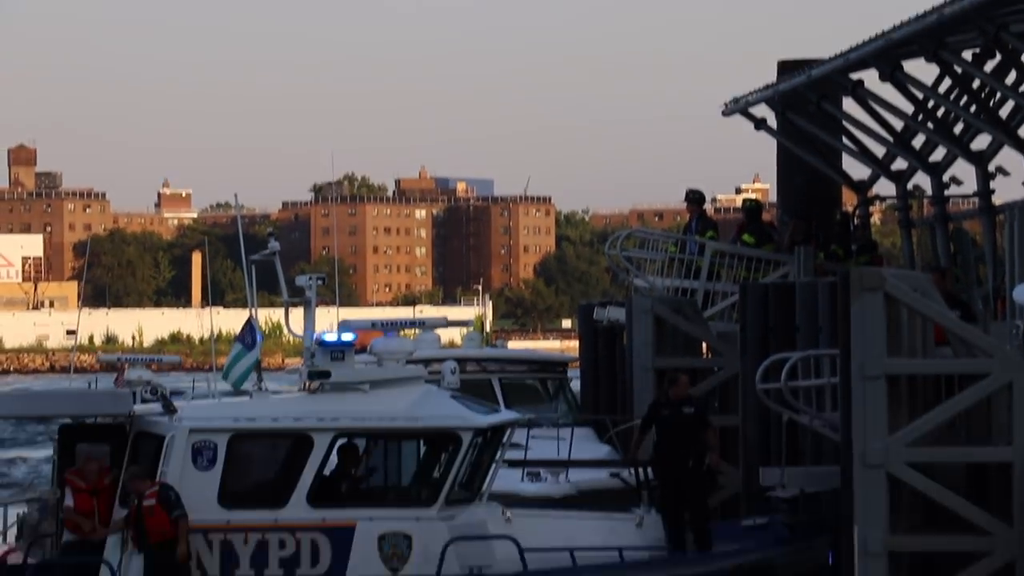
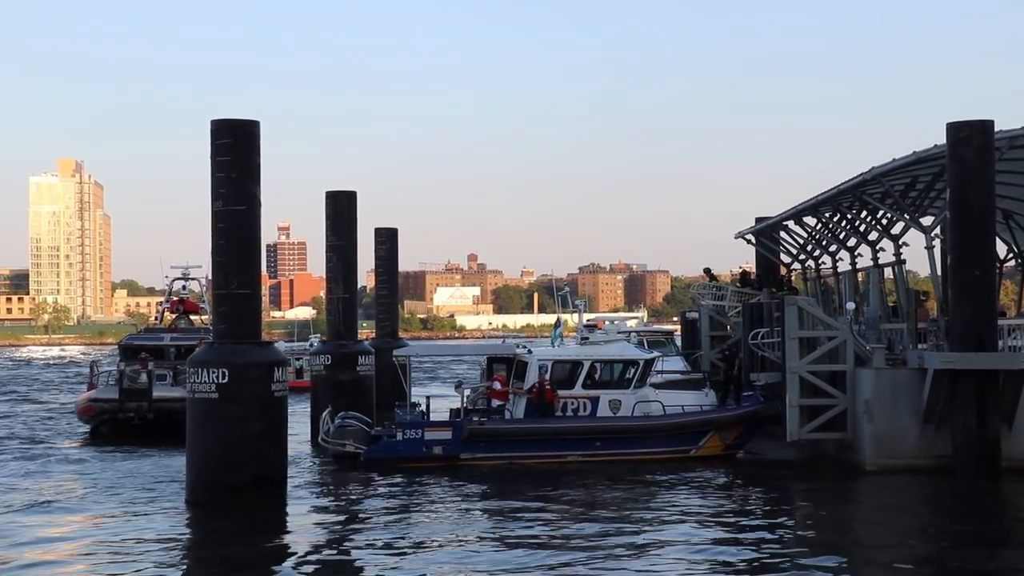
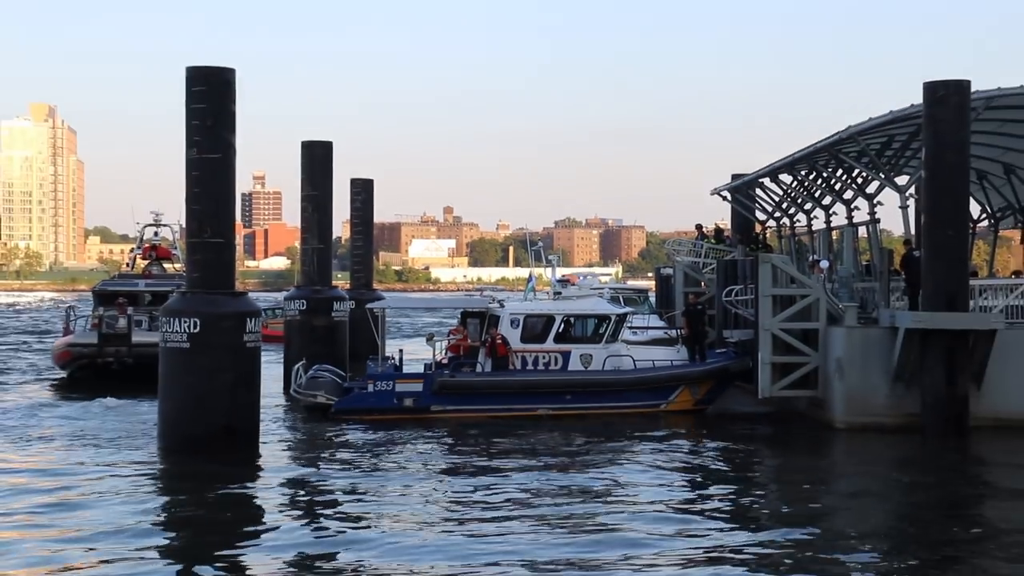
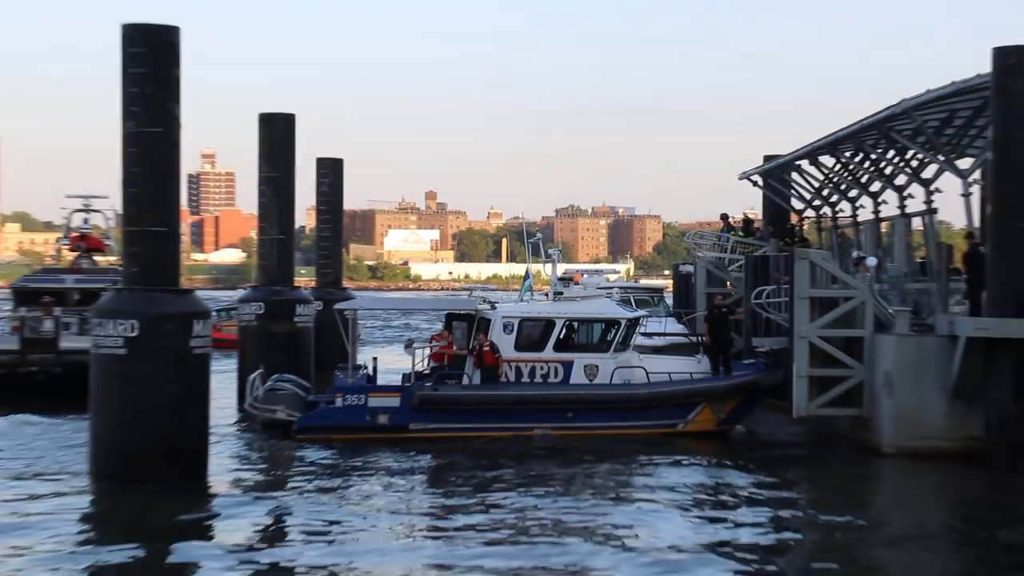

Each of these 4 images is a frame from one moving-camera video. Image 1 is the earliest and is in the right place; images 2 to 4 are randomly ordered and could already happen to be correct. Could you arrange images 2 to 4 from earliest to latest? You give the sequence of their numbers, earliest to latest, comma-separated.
4, 3, 2
